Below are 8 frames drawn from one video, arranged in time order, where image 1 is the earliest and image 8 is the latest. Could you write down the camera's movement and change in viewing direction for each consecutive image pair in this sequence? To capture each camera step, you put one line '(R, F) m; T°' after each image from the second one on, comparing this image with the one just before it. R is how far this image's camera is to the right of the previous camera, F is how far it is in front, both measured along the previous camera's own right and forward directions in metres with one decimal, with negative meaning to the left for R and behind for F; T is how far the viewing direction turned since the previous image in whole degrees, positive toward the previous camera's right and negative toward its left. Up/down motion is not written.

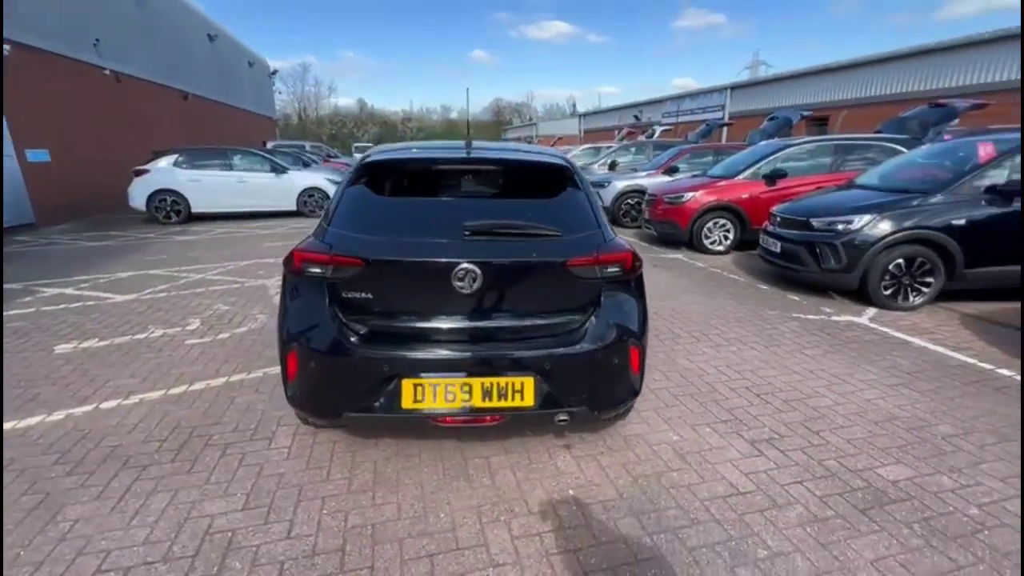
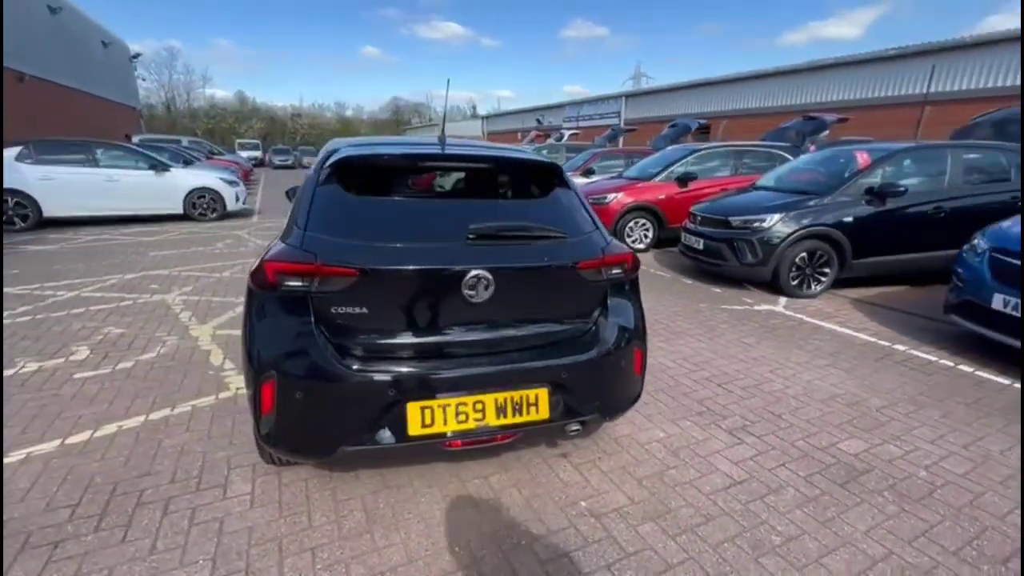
(-0.5, +0.2) m; +12°
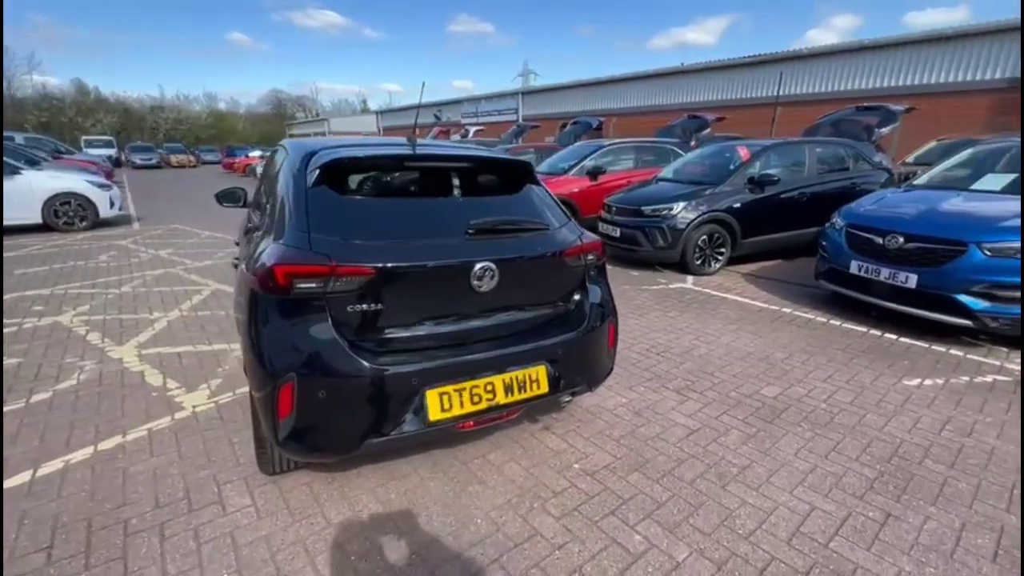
(-0.5, -0.2) m; +12°
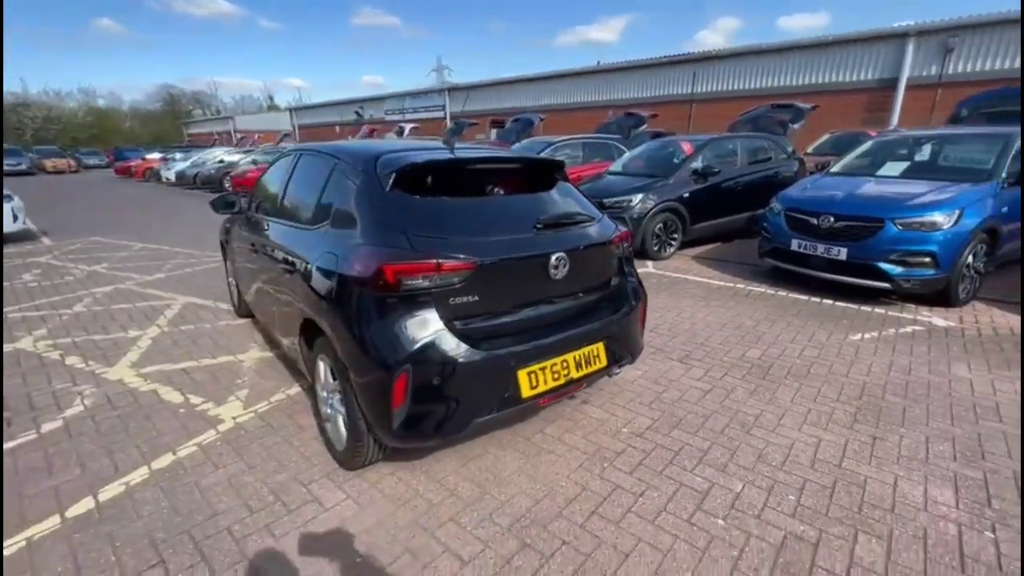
(-0.8, -0.2) m; +9°
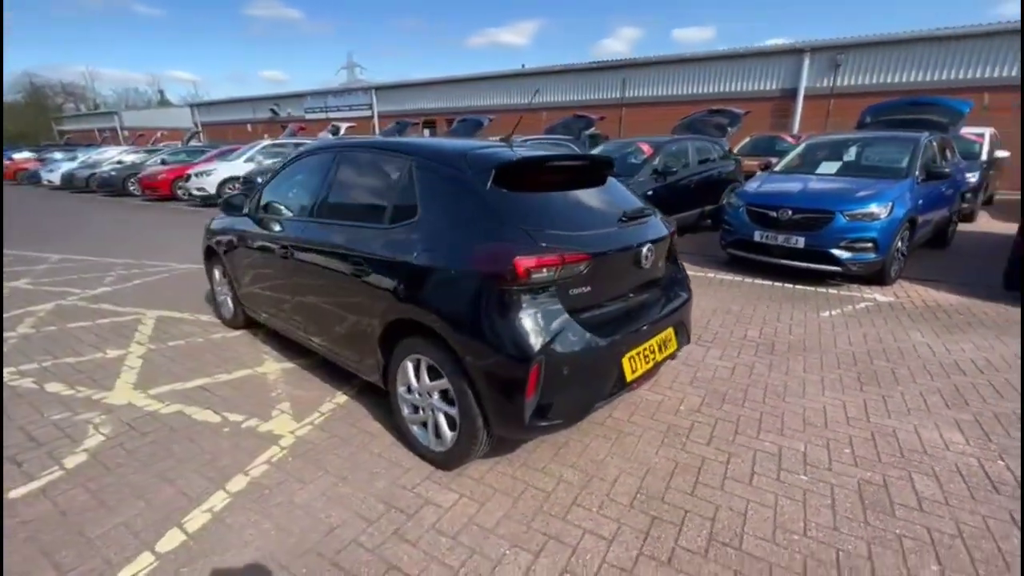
(-1.0, 0.0) m; +10°
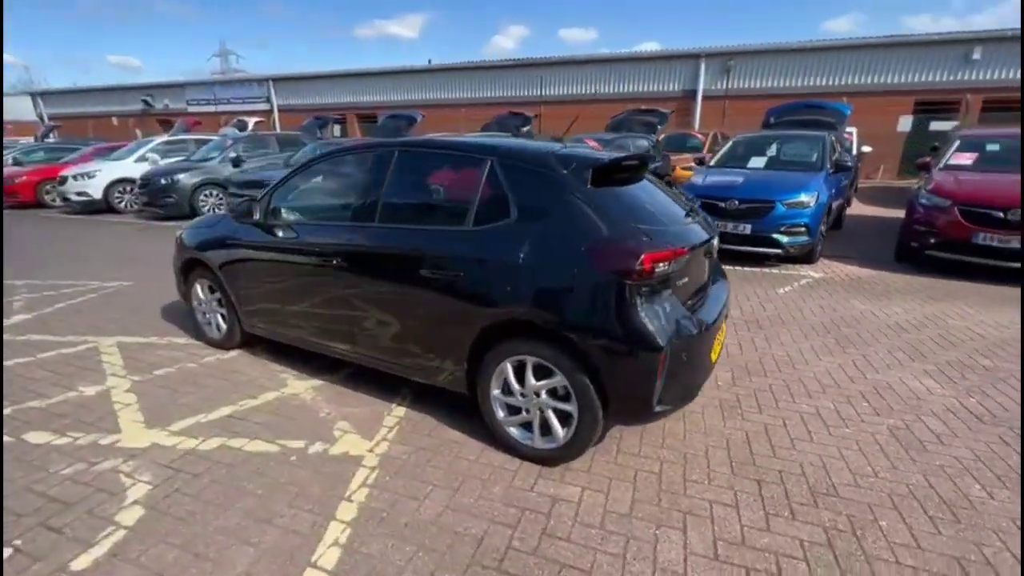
(-1.1, +0.1) m; +11°
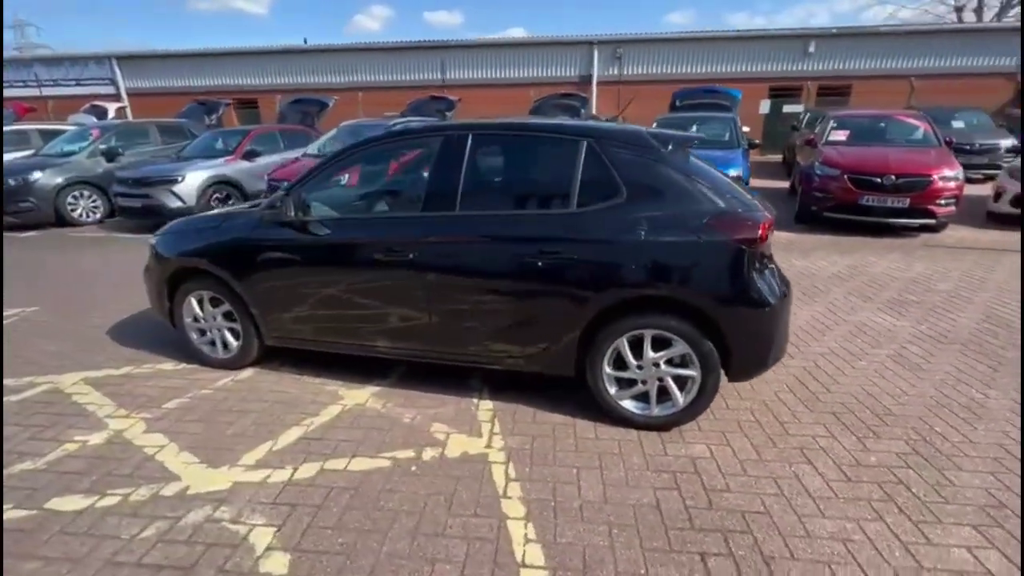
(-1.3, +0.2) m; +13°
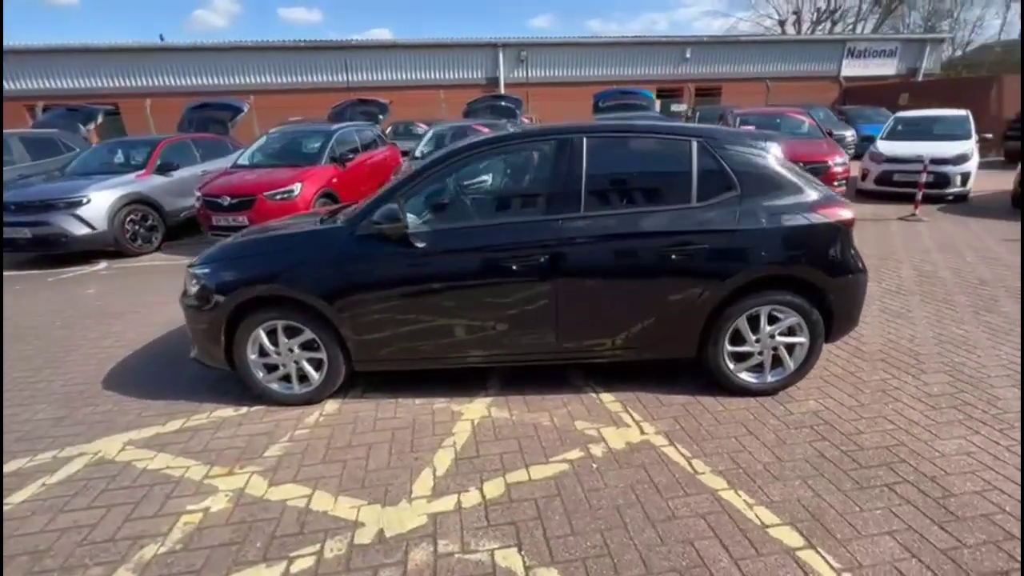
(-1.5, +0.1) m; +13°
